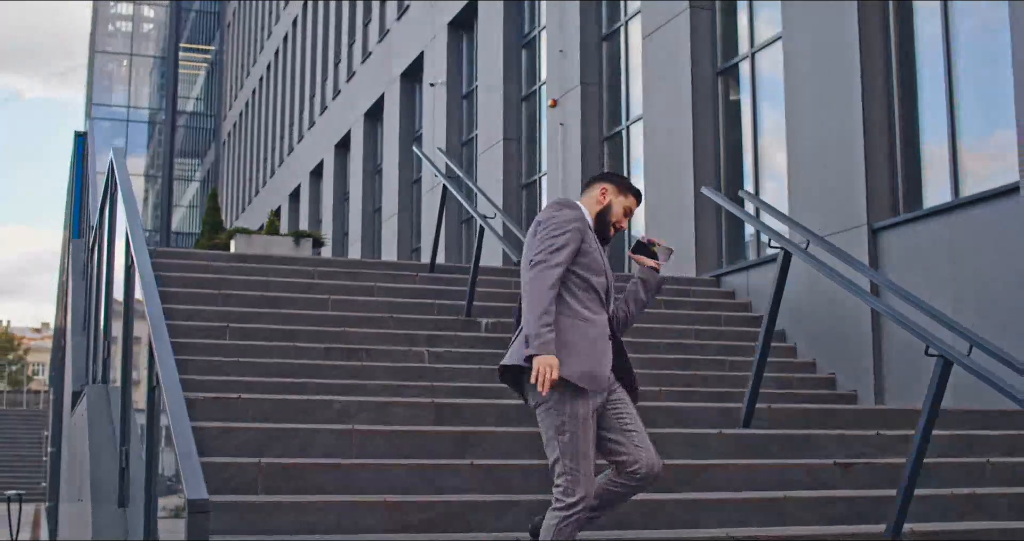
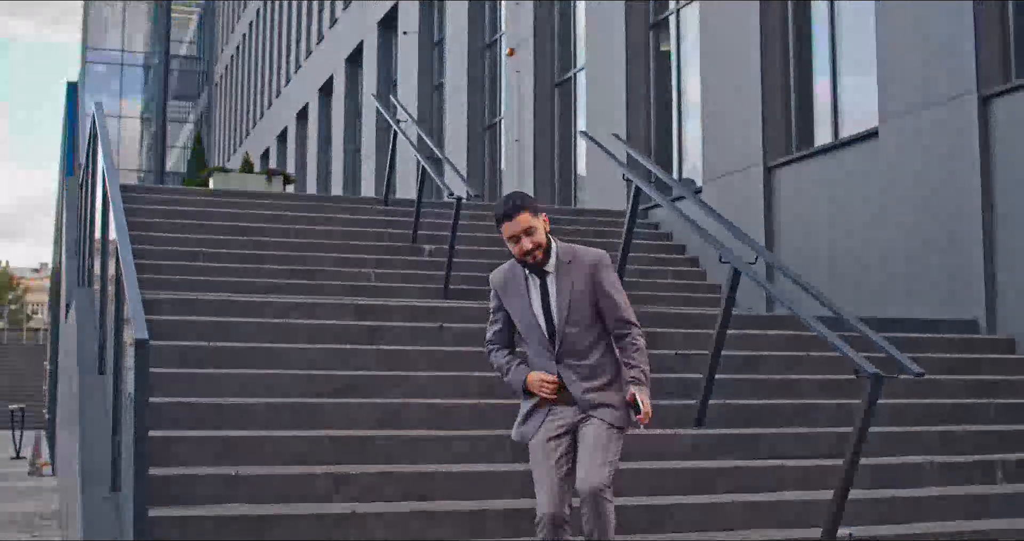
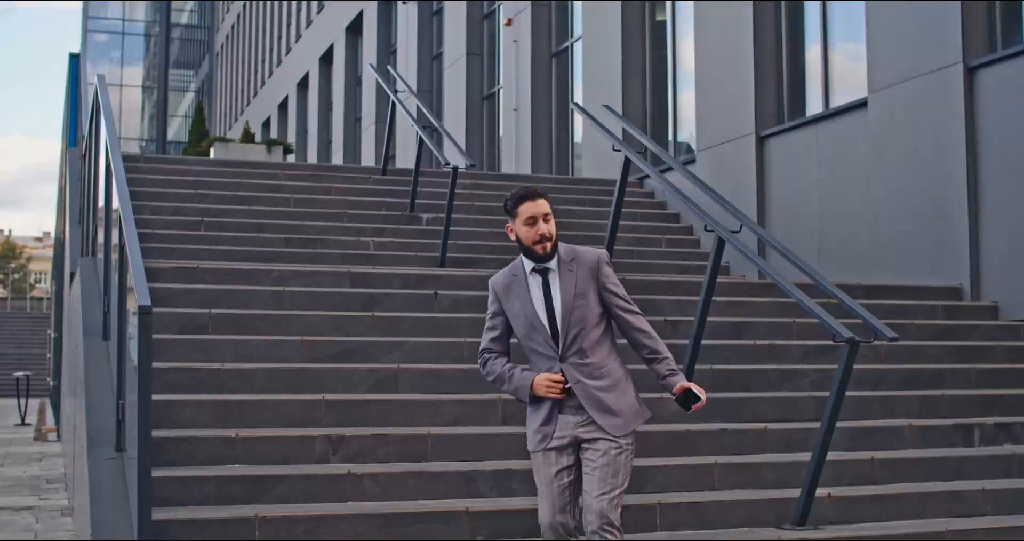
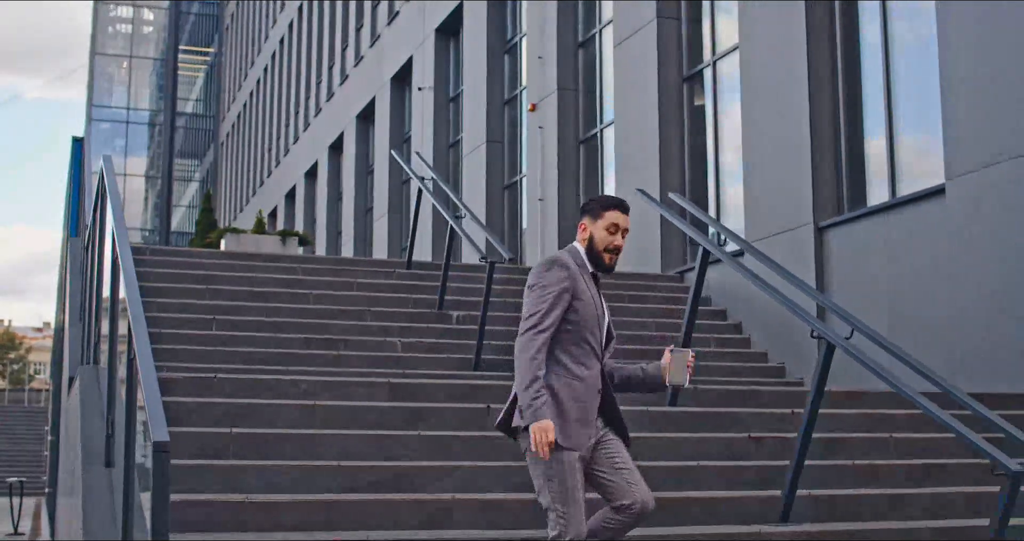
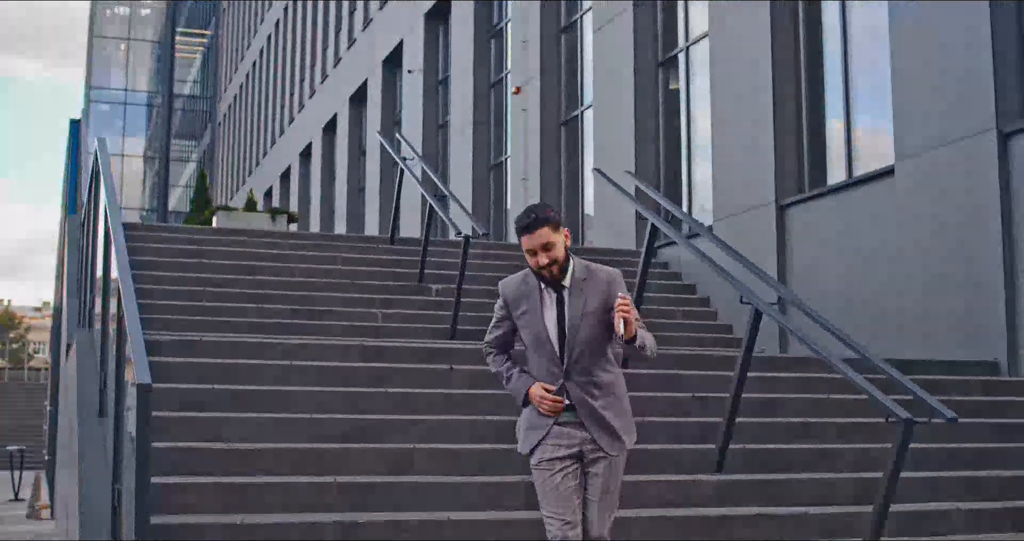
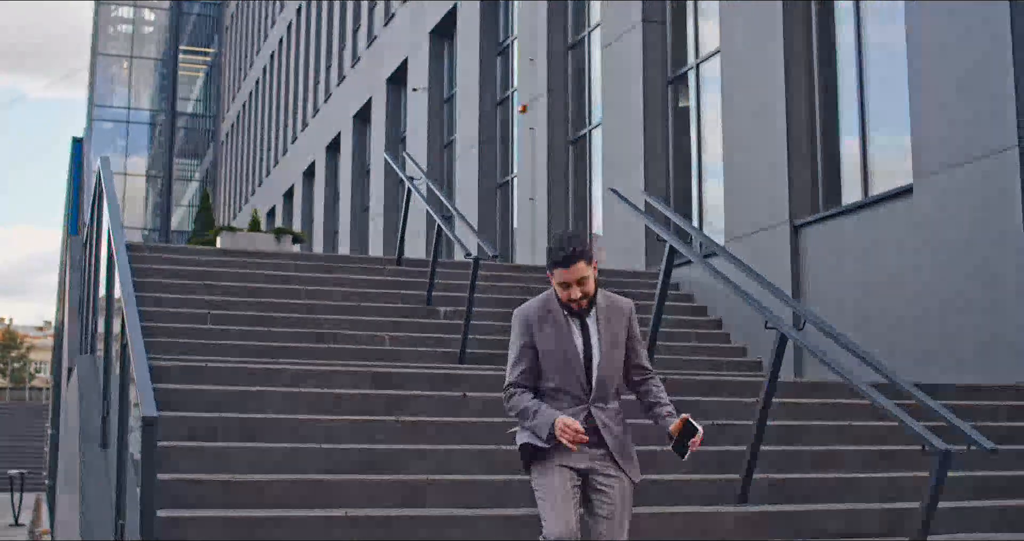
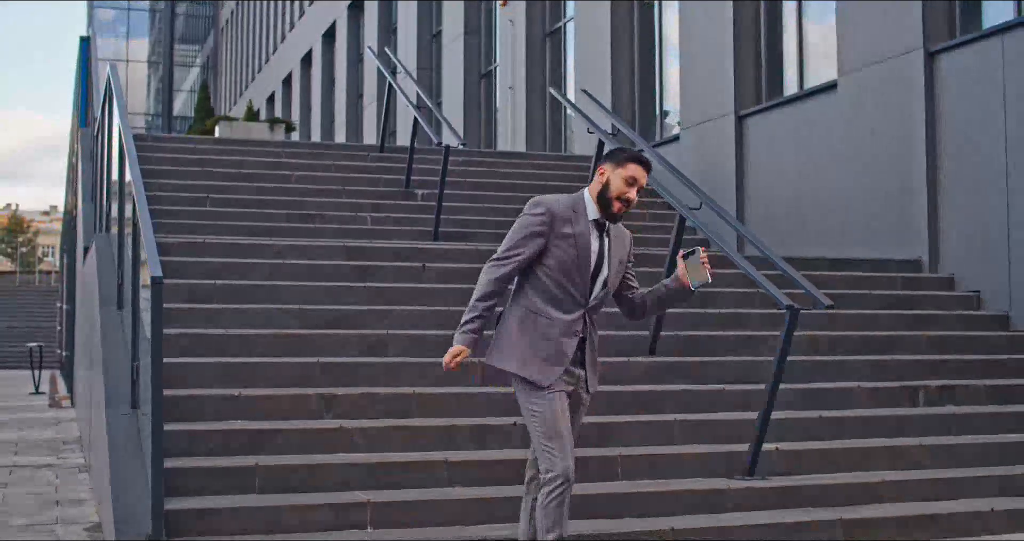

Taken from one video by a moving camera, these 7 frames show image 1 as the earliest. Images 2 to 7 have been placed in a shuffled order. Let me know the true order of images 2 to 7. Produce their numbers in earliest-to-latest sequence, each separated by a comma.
4, 6, 5, 2, 3, 7
